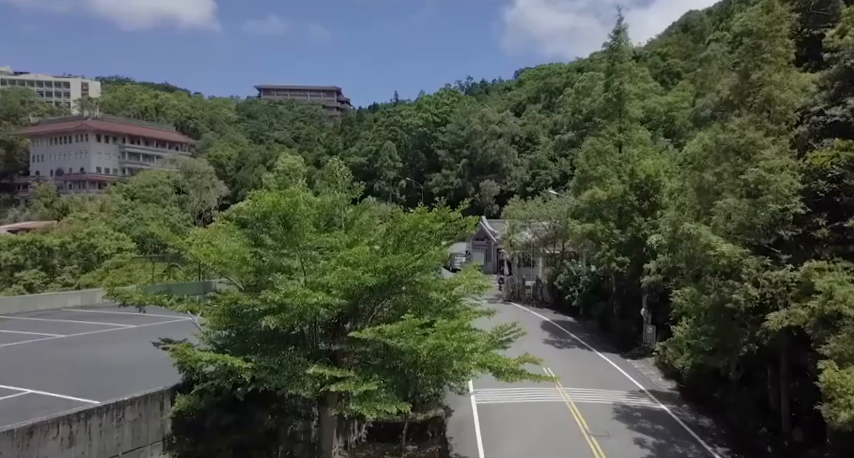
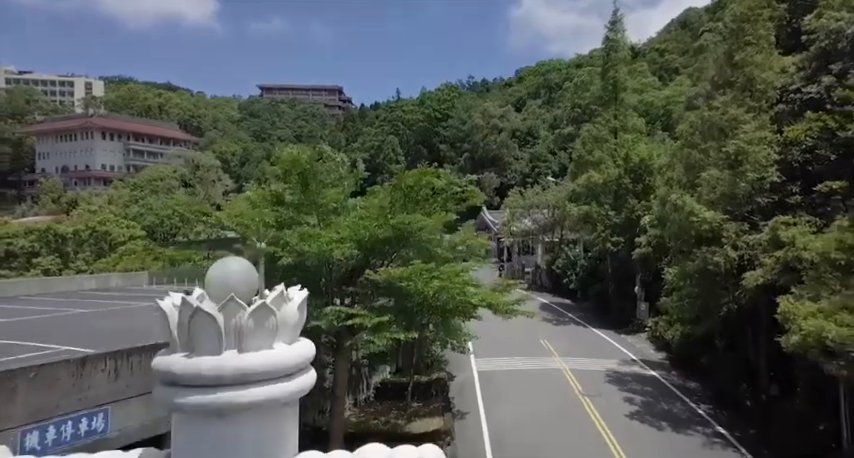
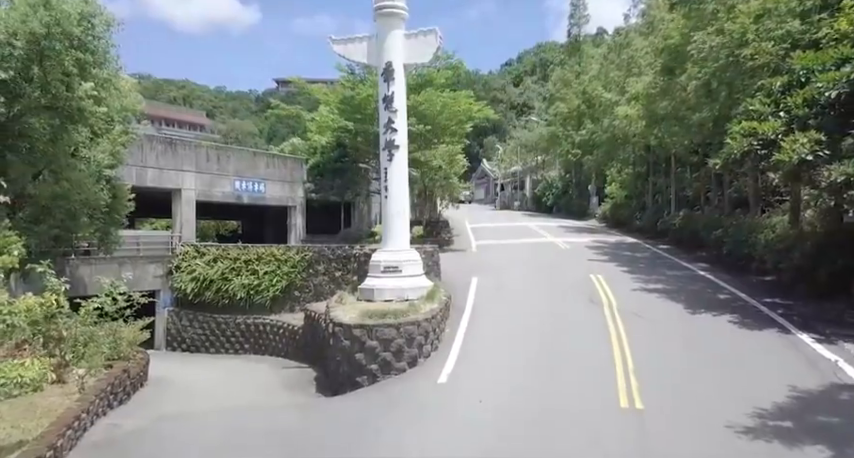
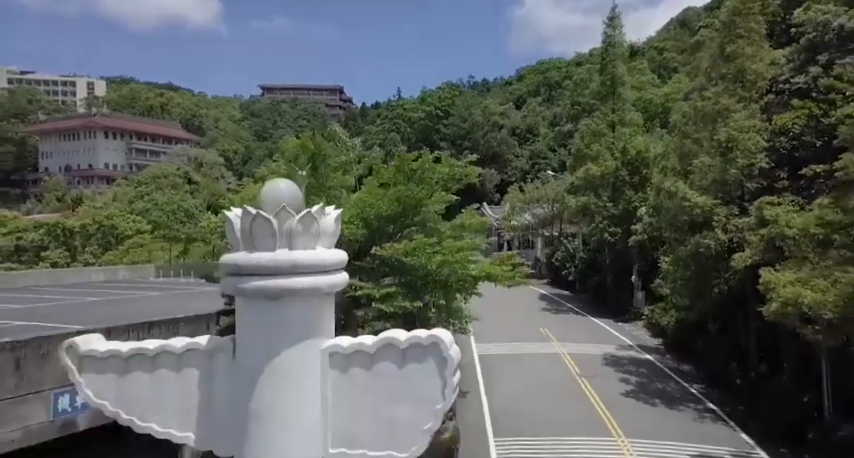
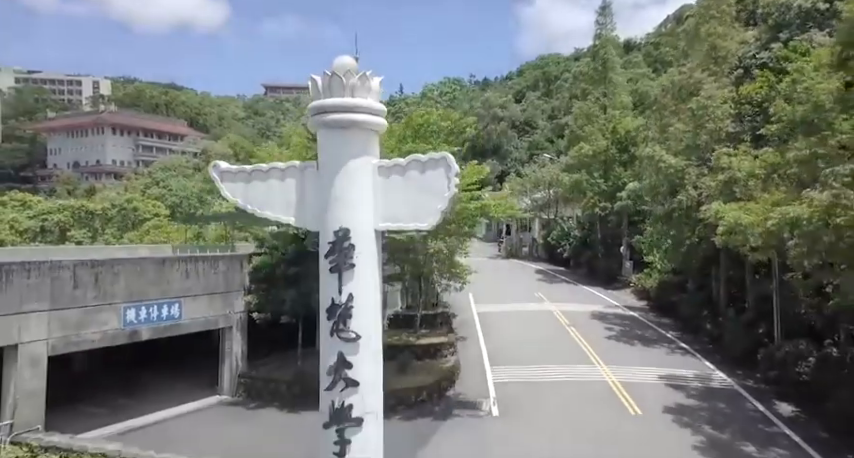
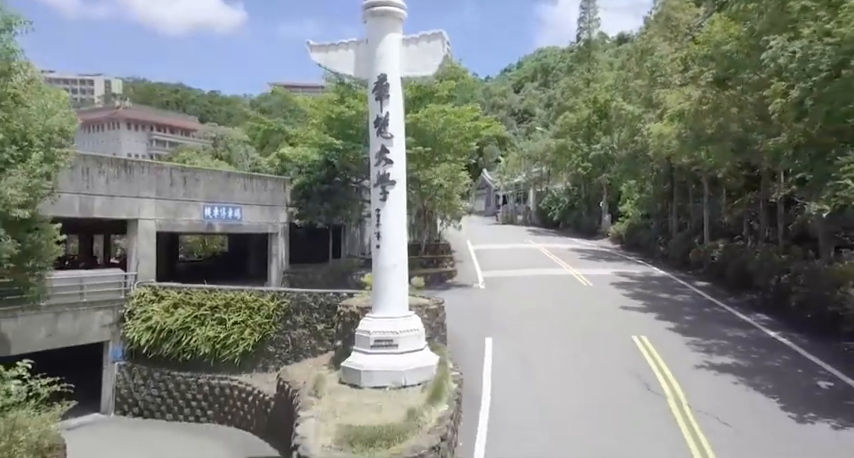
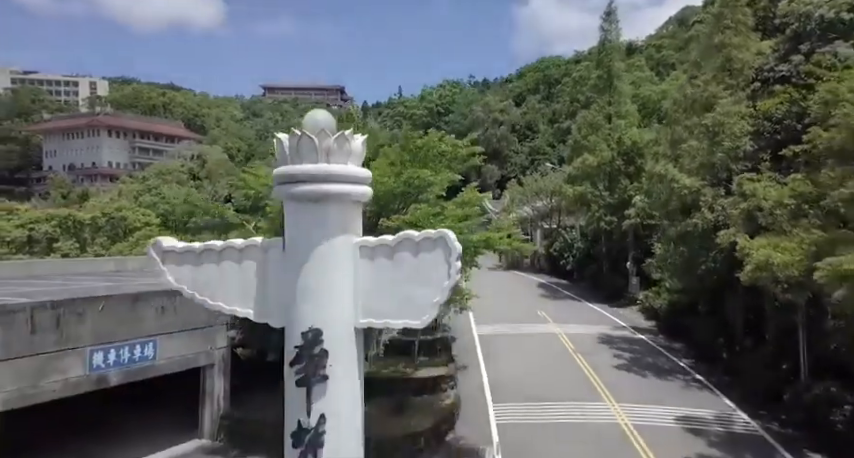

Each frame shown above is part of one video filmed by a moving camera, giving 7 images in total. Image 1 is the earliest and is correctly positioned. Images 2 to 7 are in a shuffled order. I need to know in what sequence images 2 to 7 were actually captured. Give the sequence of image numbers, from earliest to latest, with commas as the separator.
2, 4, 7, 5, 6, 3
